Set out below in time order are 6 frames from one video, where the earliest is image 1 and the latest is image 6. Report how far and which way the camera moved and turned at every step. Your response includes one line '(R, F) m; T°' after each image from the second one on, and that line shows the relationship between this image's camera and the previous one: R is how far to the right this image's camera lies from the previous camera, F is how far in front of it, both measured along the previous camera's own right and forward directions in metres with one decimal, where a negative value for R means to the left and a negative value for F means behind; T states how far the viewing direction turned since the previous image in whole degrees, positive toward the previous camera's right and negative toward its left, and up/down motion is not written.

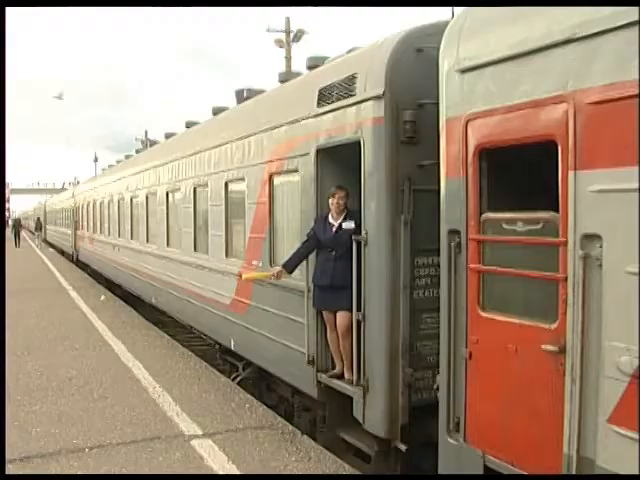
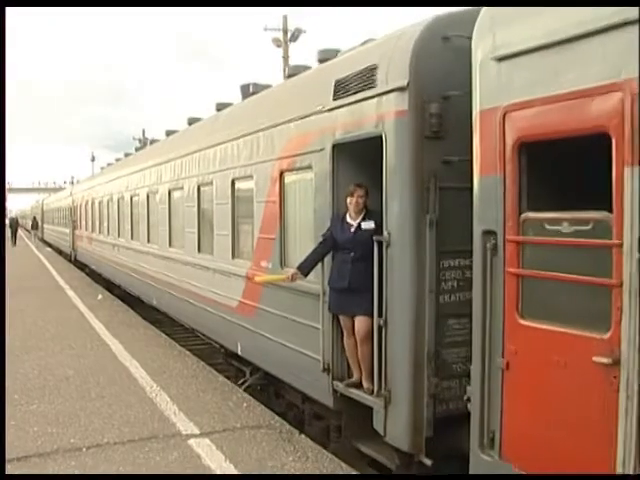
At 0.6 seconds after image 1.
(-0.1, +0.3) m; 0°
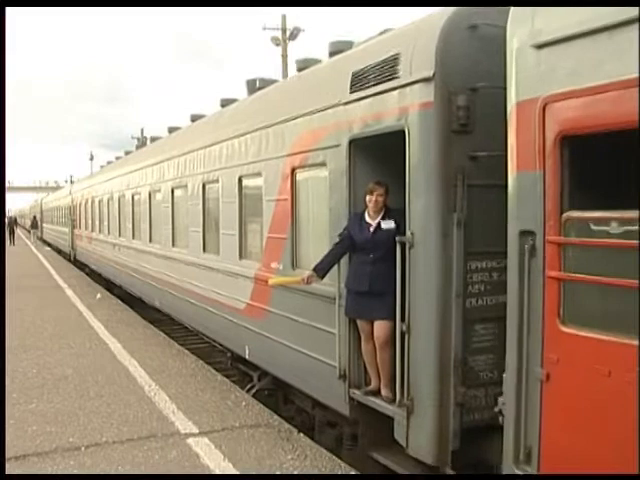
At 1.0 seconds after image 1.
(-0.1, +0.3) m; 0°
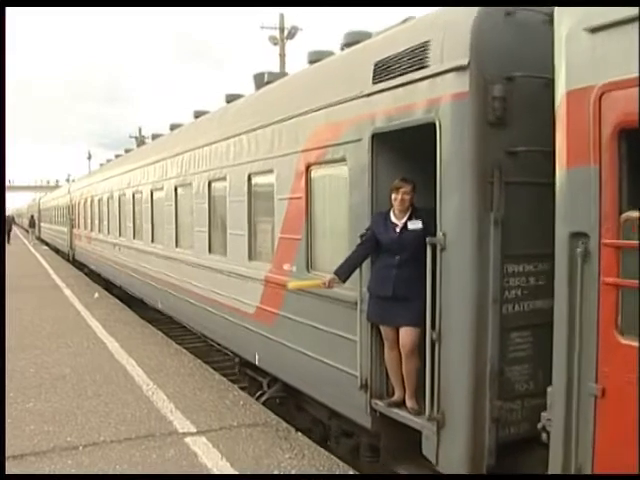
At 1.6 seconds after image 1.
(-0.1, +0.3) m; 0°
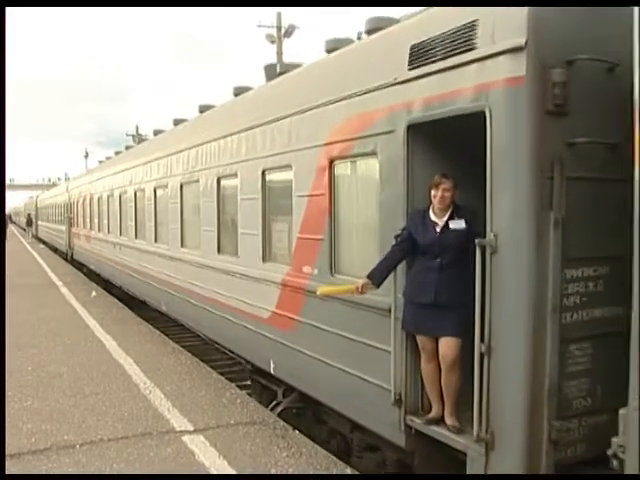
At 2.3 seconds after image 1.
(-0.2, +0.4) m; 0°
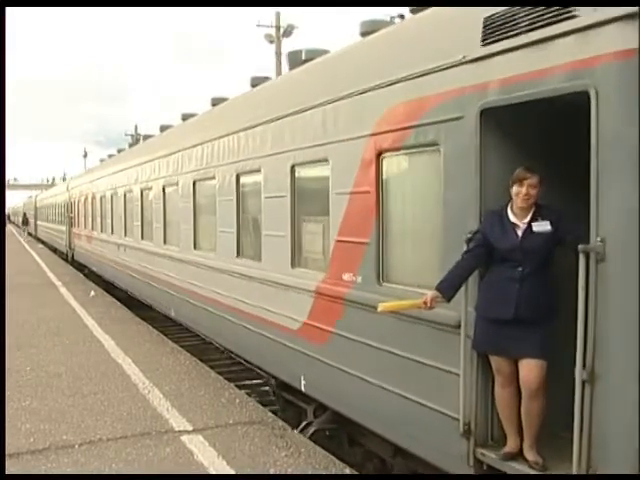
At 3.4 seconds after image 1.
(-0.3, +0.6) m; 0°
